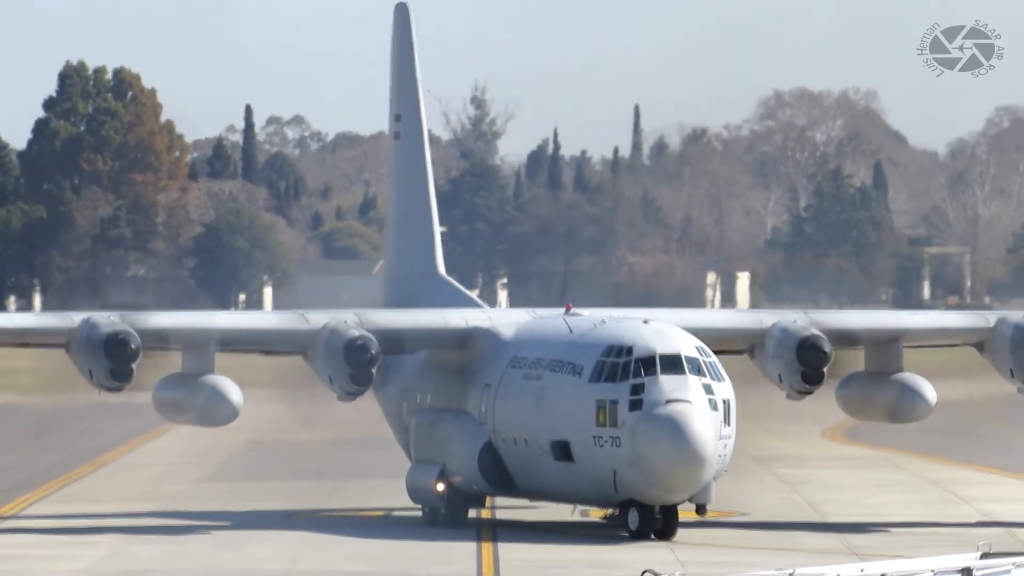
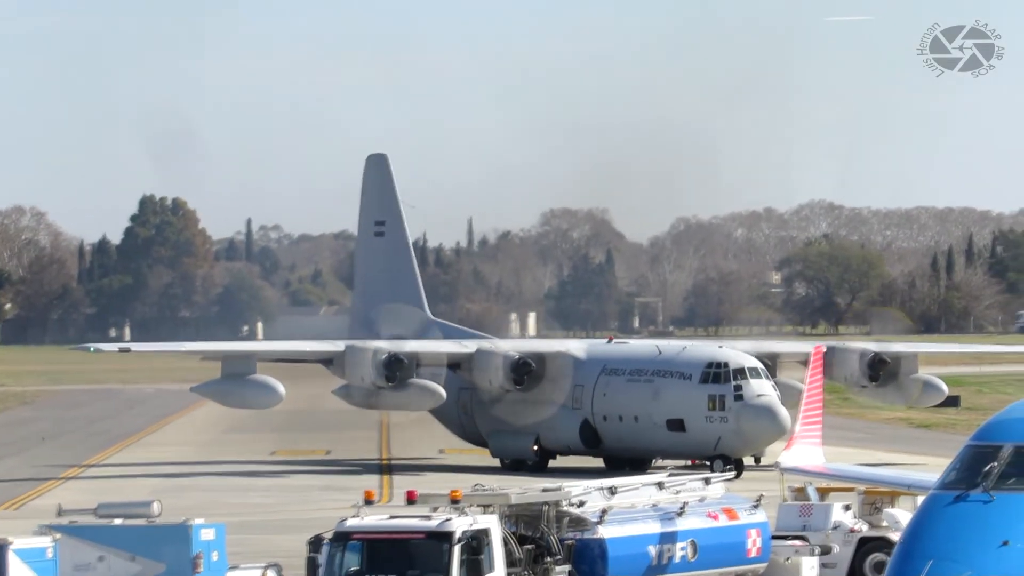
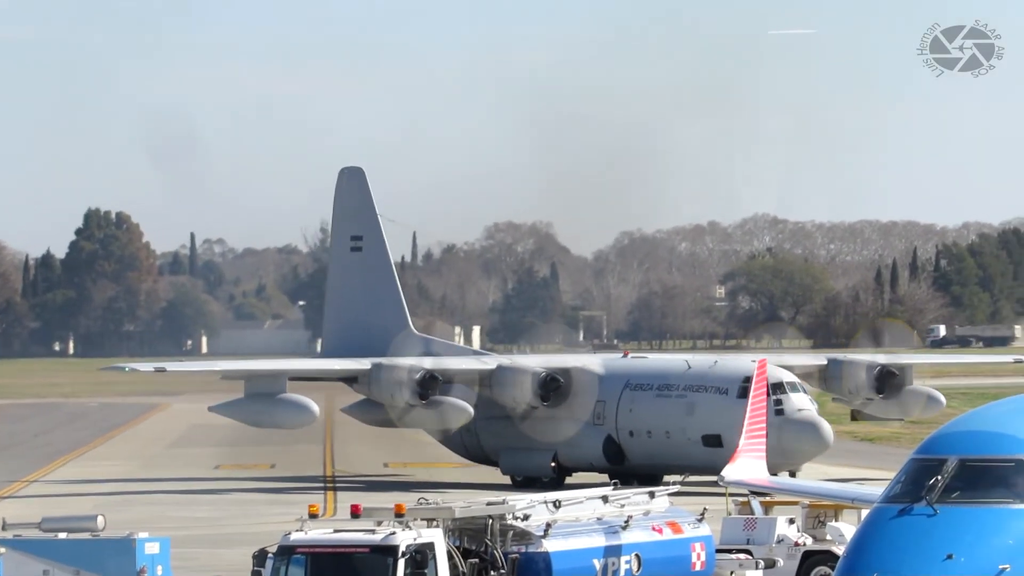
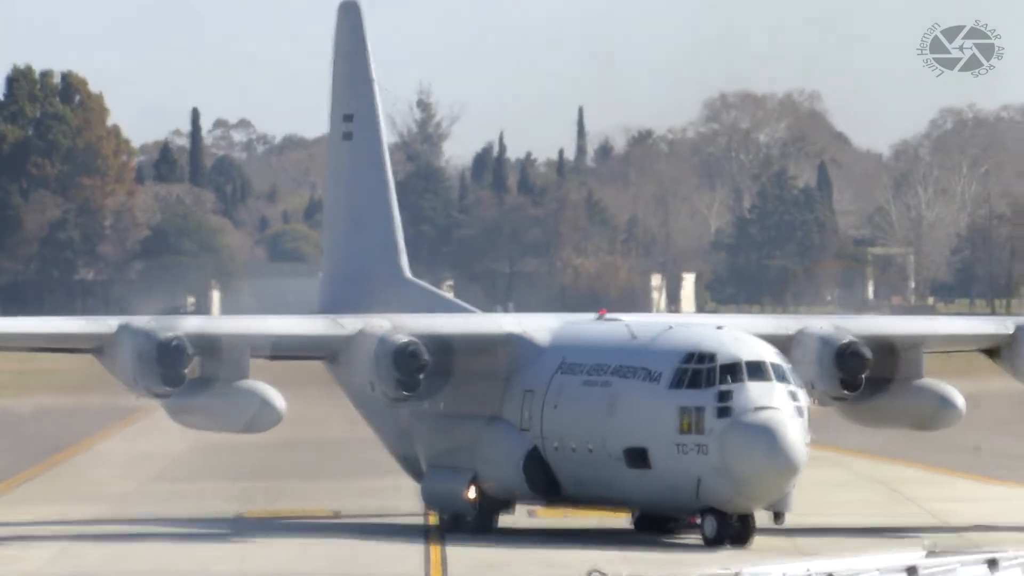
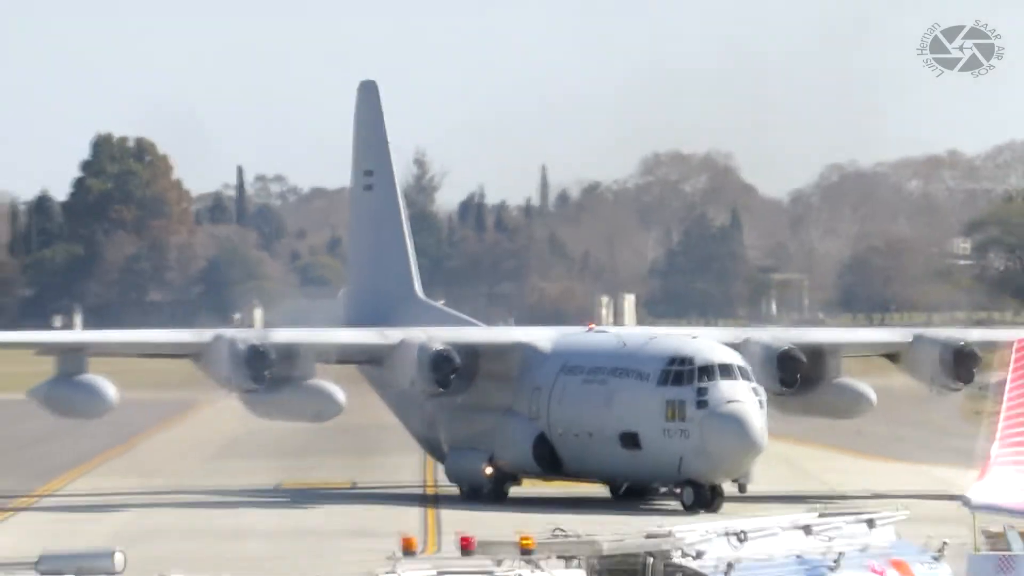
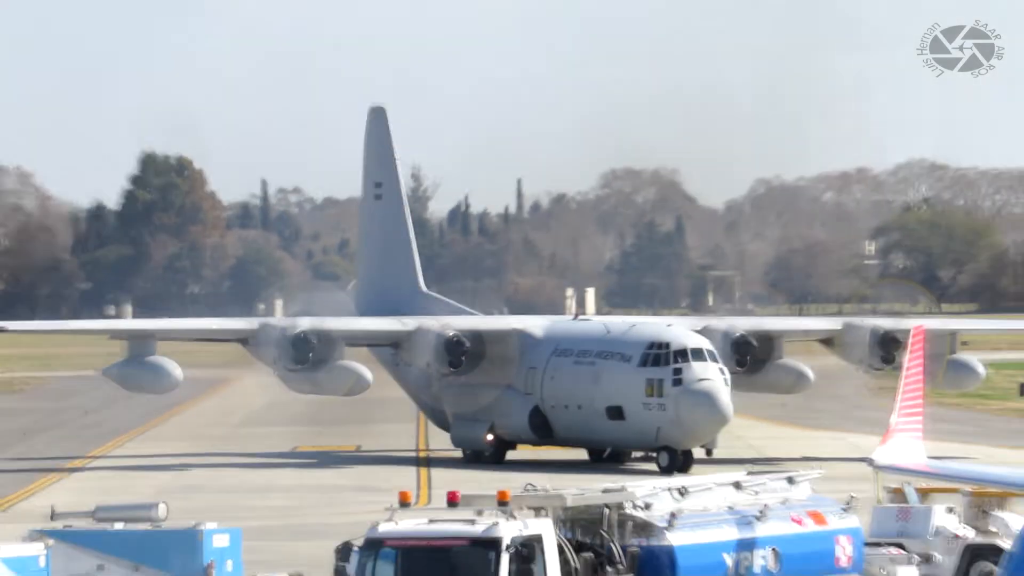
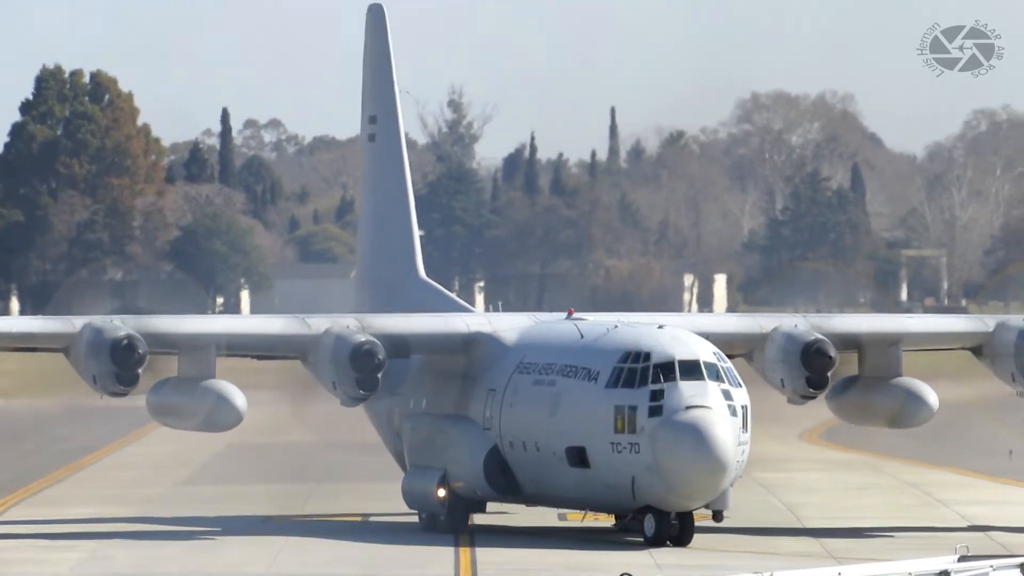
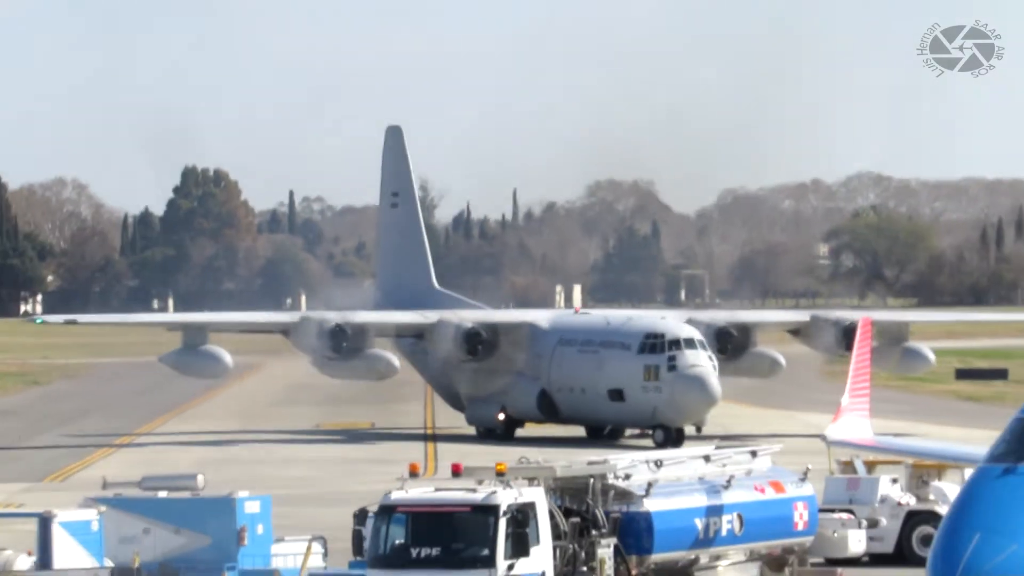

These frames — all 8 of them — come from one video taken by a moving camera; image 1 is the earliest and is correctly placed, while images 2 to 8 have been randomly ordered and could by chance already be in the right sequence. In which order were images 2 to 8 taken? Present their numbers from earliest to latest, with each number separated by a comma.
7, 4, 5, 6, 8, 2, 3
